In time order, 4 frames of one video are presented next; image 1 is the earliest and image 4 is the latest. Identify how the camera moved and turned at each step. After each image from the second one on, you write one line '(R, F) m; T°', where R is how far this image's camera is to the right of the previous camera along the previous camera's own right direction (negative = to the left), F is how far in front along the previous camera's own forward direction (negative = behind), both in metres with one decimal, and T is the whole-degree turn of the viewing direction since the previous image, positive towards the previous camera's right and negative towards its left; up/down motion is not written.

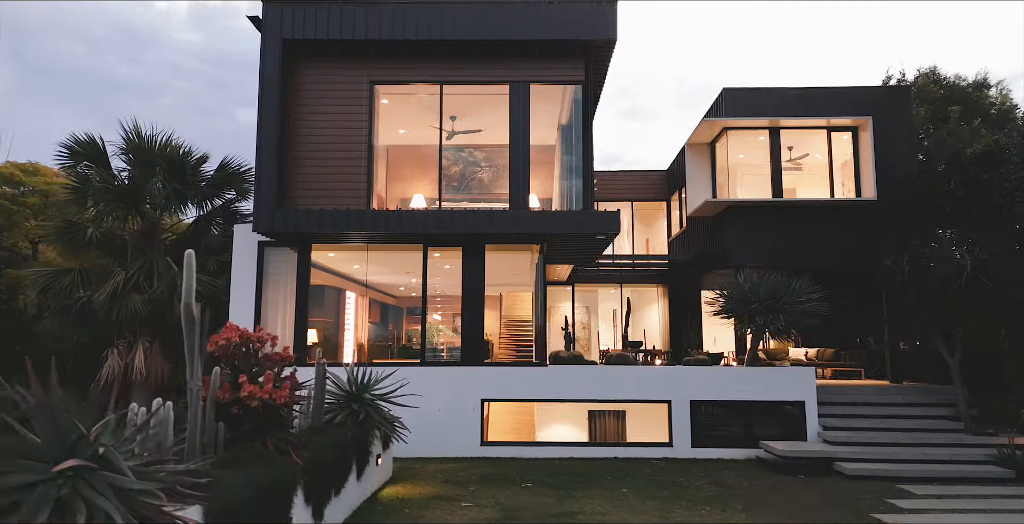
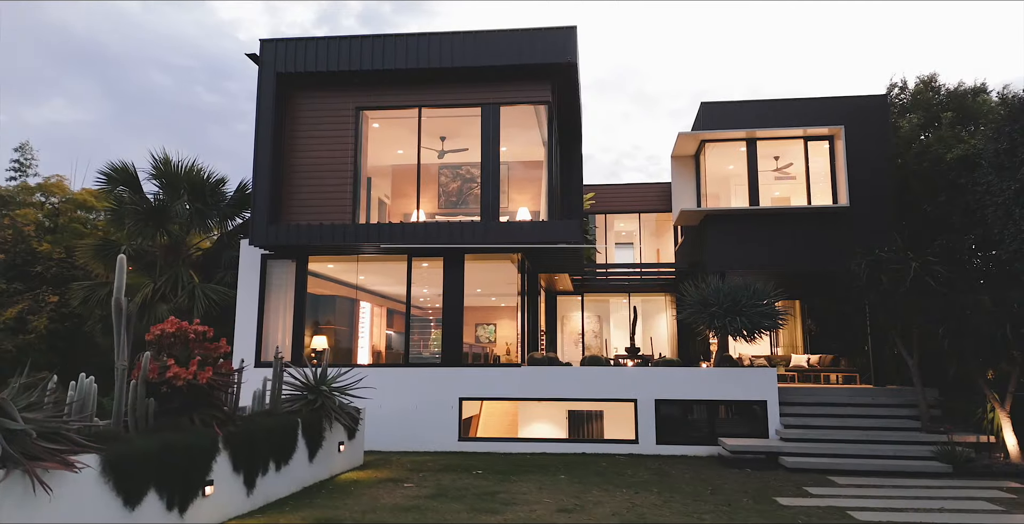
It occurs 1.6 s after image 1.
(+1.6, -0.8) m; -5°
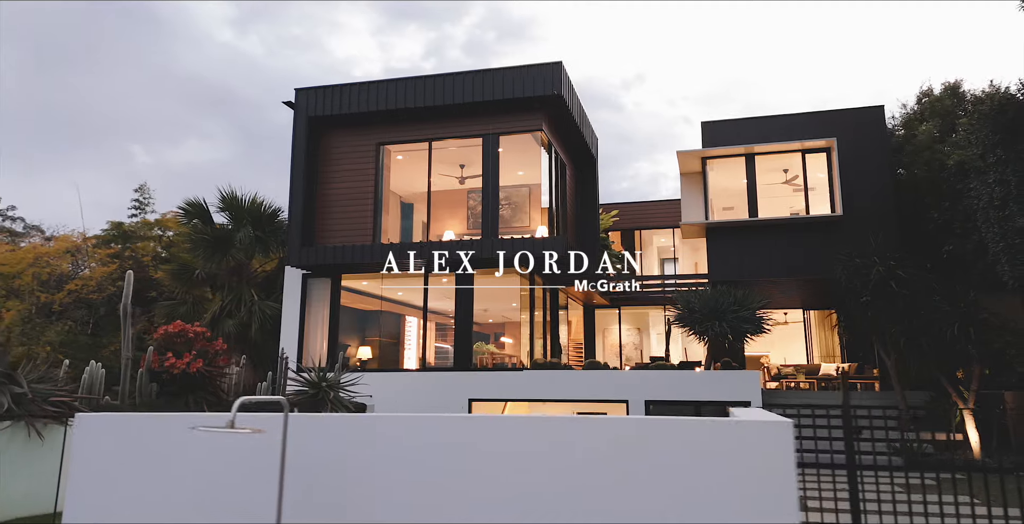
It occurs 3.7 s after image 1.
(+1.9, -1.0) m; -8°
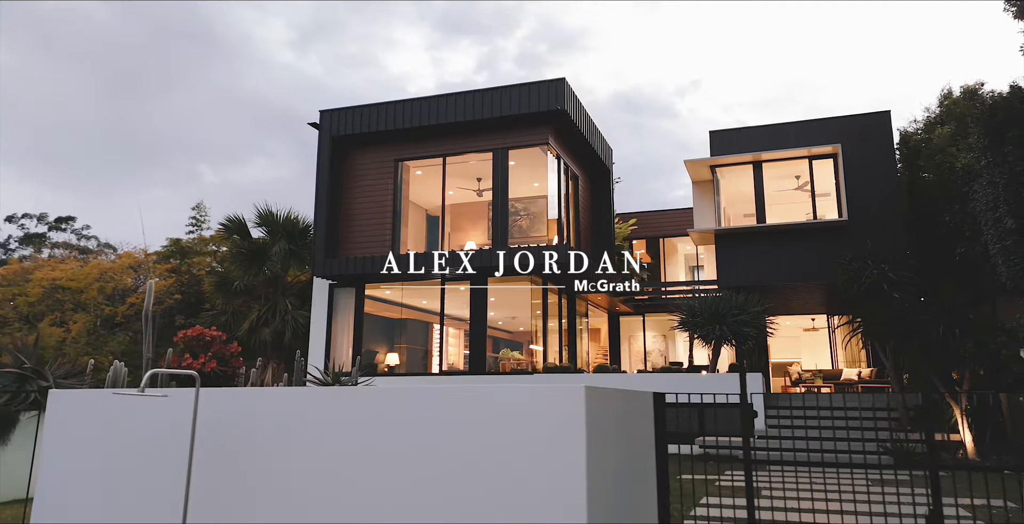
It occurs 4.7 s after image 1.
(+0.9, -0.5) m; -4°
